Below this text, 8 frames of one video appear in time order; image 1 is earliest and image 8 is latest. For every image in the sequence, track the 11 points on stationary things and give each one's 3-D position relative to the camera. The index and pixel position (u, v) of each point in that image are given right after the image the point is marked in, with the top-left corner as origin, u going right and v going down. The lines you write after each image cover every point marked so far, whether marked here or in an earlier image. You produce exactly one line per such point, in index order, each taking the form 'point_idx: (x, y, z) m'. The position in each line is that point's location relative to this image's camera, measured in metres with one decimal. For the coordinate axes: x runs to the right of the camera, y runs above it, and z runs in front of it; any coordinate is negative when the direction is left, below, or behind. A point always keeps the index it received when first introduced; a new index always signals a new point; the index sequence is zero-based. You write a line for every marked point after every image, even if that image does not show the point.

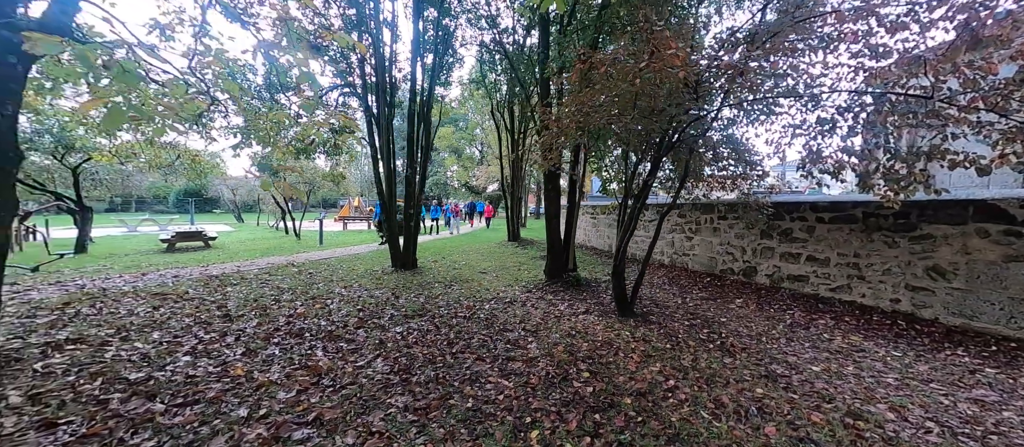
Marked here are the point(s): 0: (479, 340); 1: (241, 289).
0: (-0.3, -1.2, +3.7) m
1: (-4.5, -1.1, +5.9) m
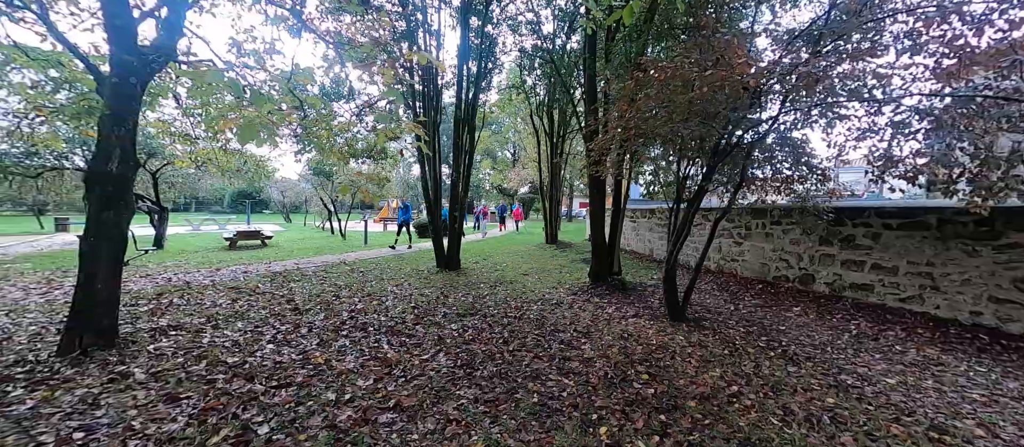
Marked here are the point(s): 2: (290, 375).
0: (+0.2, -1.2, +3.8) m
1: (-3.7, -1.1, +6.4) m
2: (-1.8, -1.2, +3.0) m
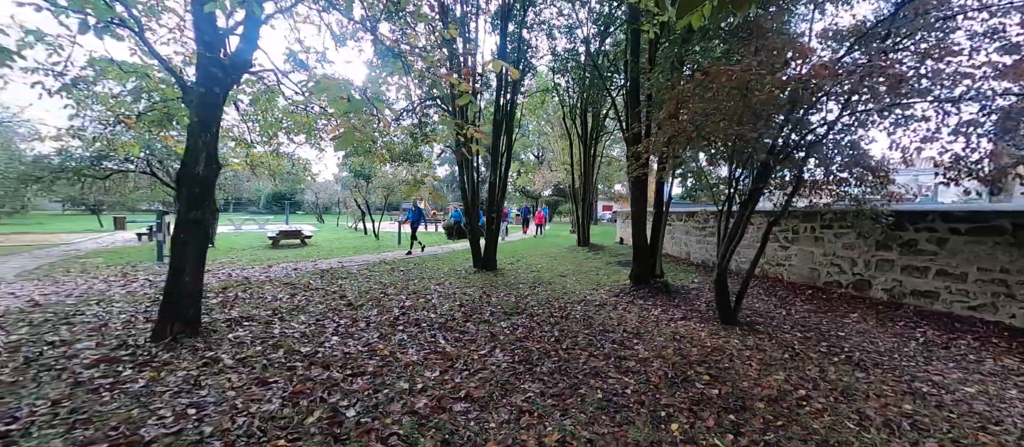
0: (+0.8, -1.2, +3.8) m
1: (-3.0, -1.1, +6.7) m
2: (-1.3, -1.2, +3.2) m
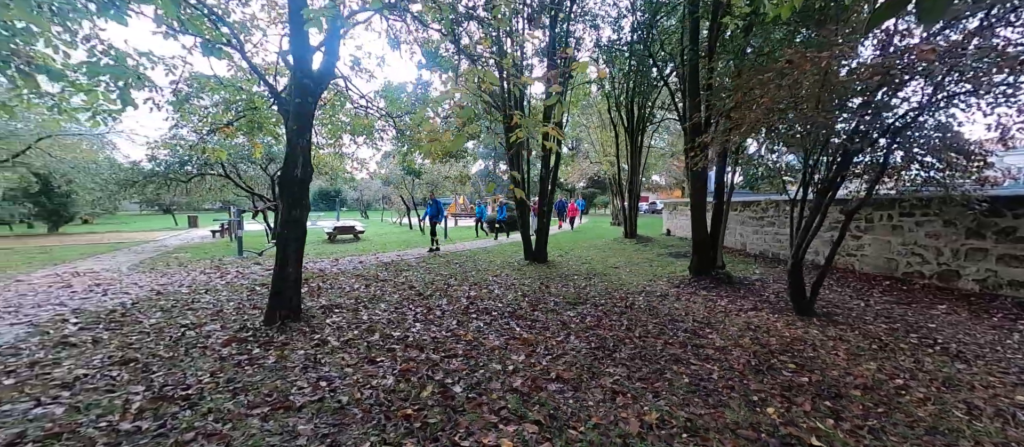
0: (+1.6, -1.1, +3.9) m
1: (-1.9, -1.0, +7.1) m
2: (-0.6, -1.2, +3.4) m
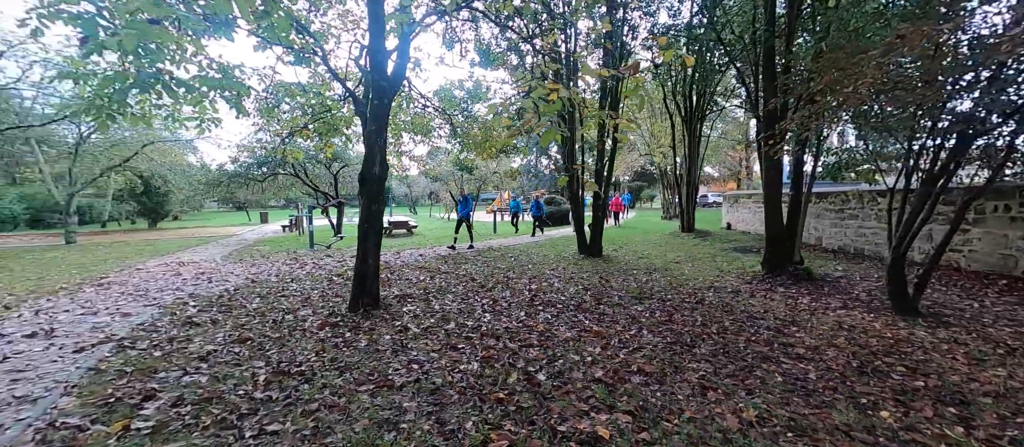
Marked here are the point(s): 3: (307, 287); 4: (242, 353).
0: (+2.3, -1.1, +3.8) m
1: (-0.8, -0.9, +7.3) m
2: (+0.1, -1.1, +3.5) m
3: (-3.2, -1.0, +5.6) m
4: (-2.4, -1.1, +3.2) m
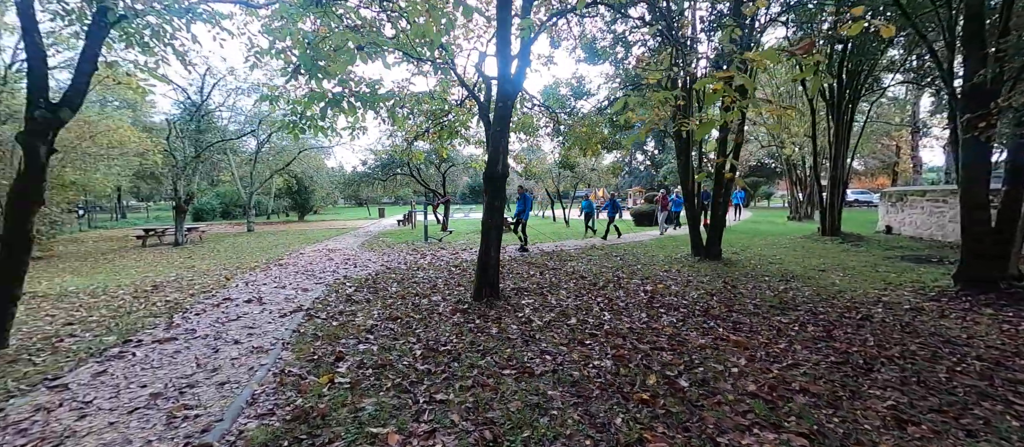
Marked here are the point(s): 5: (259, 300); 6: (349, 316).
0: (+3.5, -1.1, +3.1) m
1: (+1.4, -0.8, +7.3) m
2: (+1.4, -1.1, +3.4) m
3: (-1.4, -0.9, +6.2) m
4: (-1.2, -1.1, +3.6) m
5: (-3.2, -1.0, +4.6) m
6: (-1.8, -1.0, +4.0) m
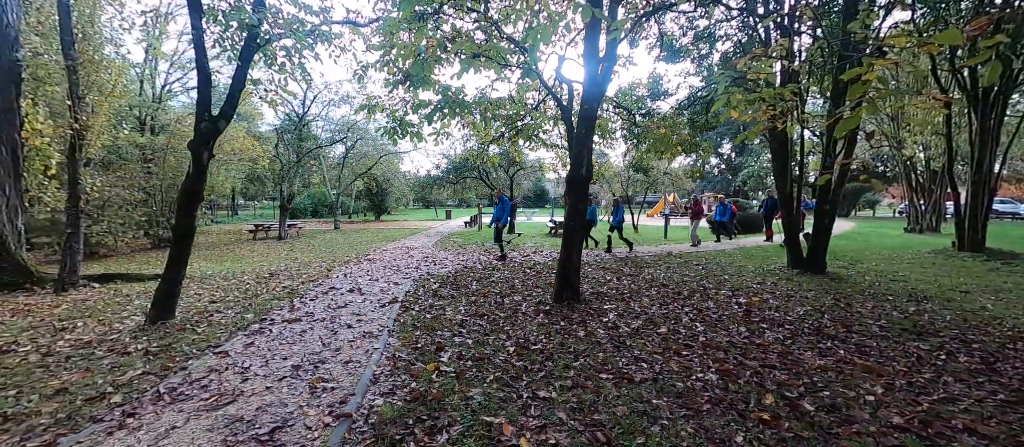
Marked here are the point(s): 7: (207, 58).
0: (+4.3, -1.2, +2.5) m
1: (+2.8, -0.9, +7.0) m
2: (+2.2, -1.2, +3.1) m
3: (-0.1, -0.9, +6.3) m
4: (-0.3, -1.1, +3.8) m
5: (-2.2, -0.9, +5.0) m
6: (-0.9, -1.0, +4.2) m
7: (-3.4, +1.8, +3.9) m
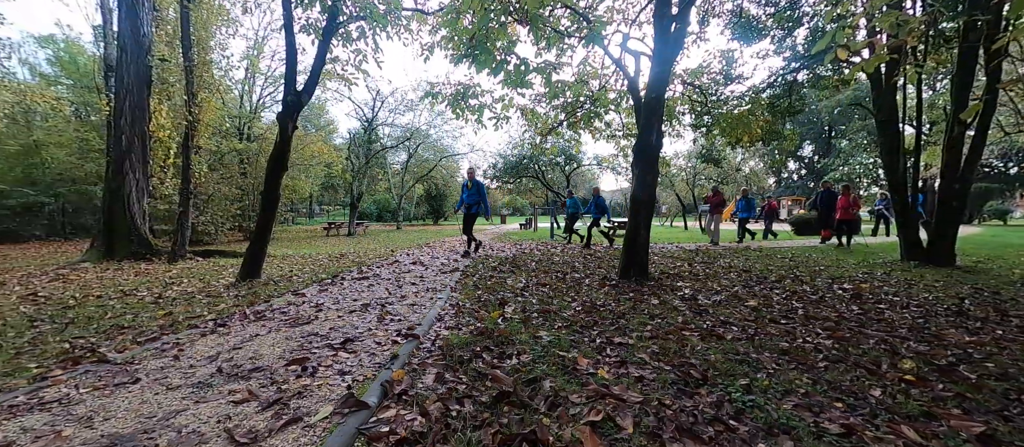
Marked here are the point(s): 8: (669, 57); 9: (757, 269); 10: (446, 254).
0: (+4.7, -0.8, +1.6) m
1: (+3.9, -0.7, +6.3) m
2: (+2.7, -0.8, +2.6) m
3: (+1.0, -0.6, +6.1) m
4: (+0.4, -0.7, +3.6) m
5: (-1.3, -0.6, +5.1) m
6: (-0.1, -0.6, +4.1) m
7: (-2.6, +2.2, +4.3) m
8: (+1.9, +2.0, +4.4) m
9: (+3.8, -0.7, +5.5) m
10: (-1.2, -0.6, +6.6) m
